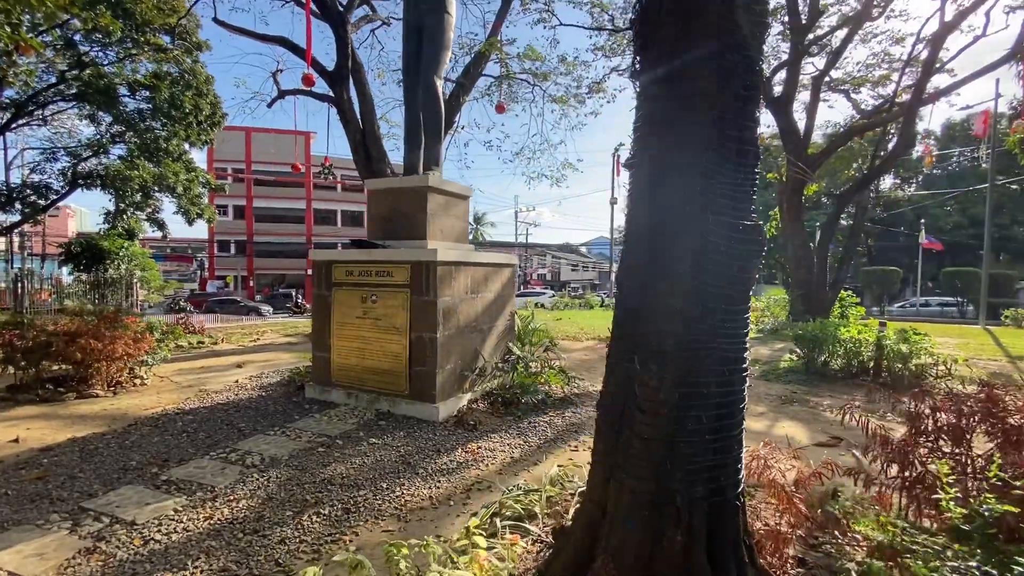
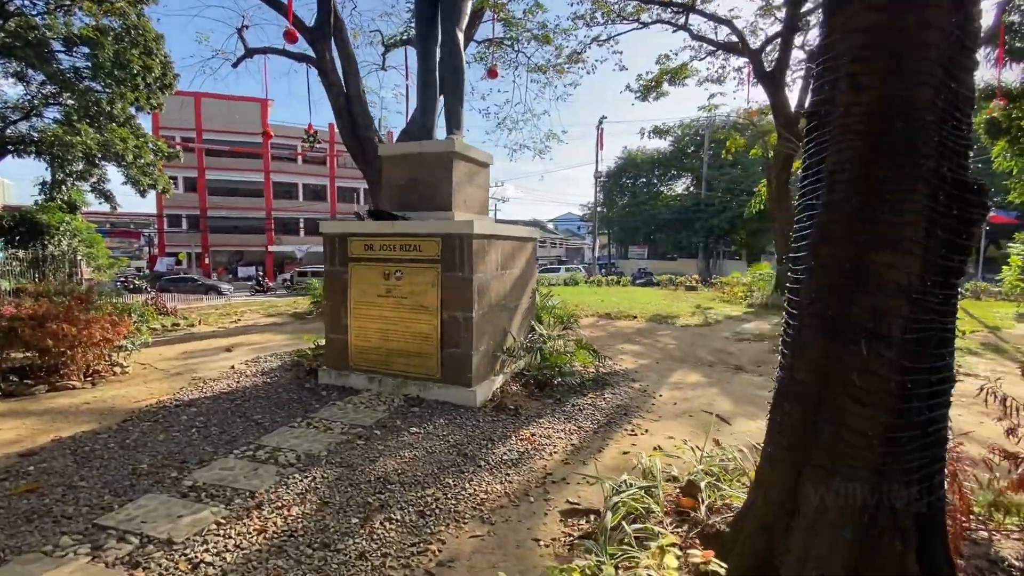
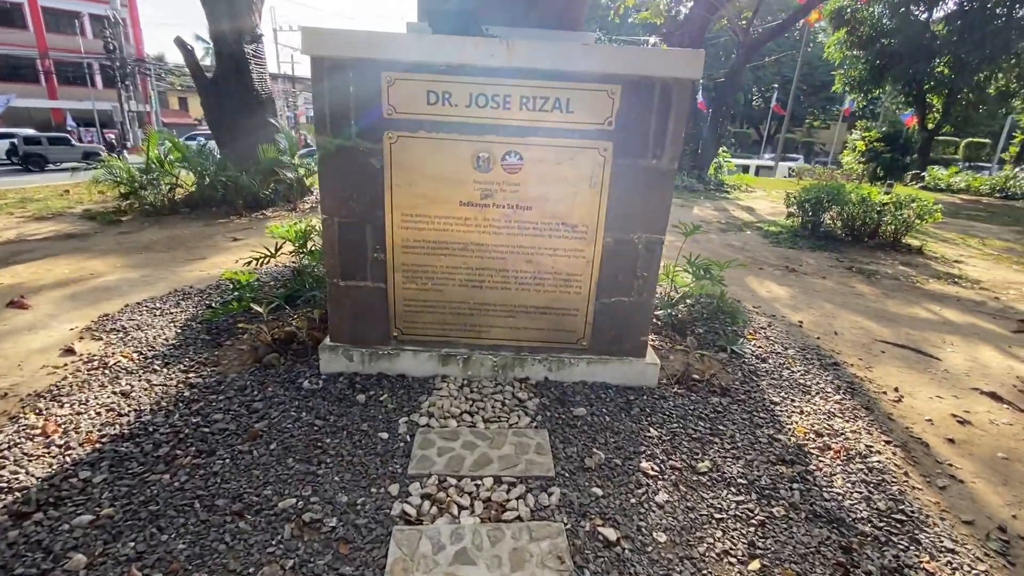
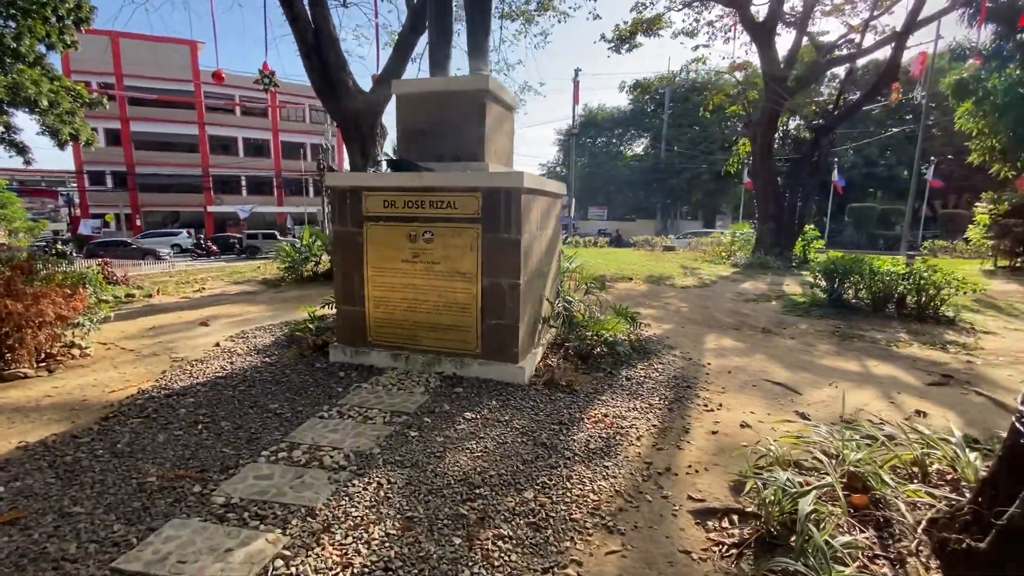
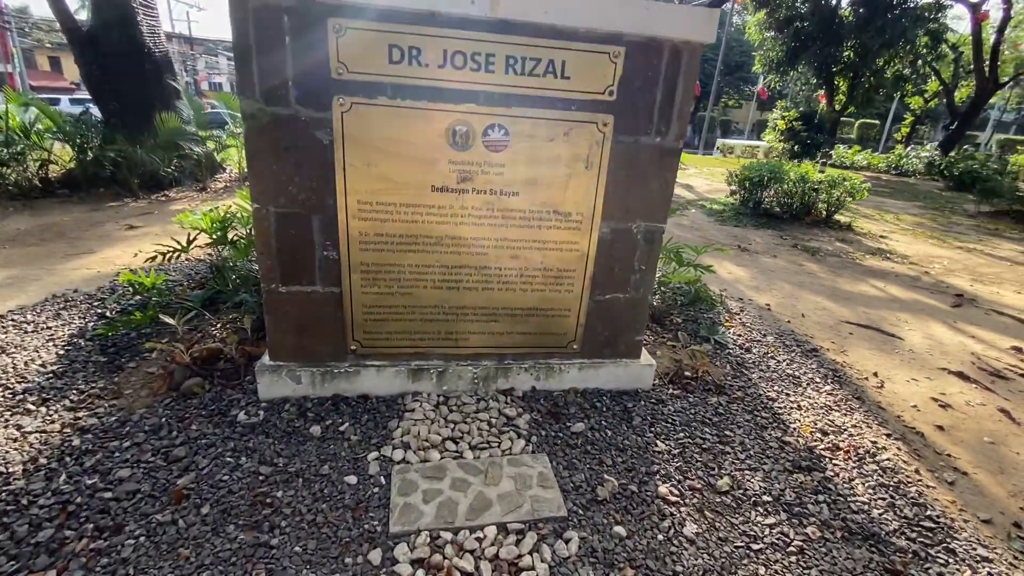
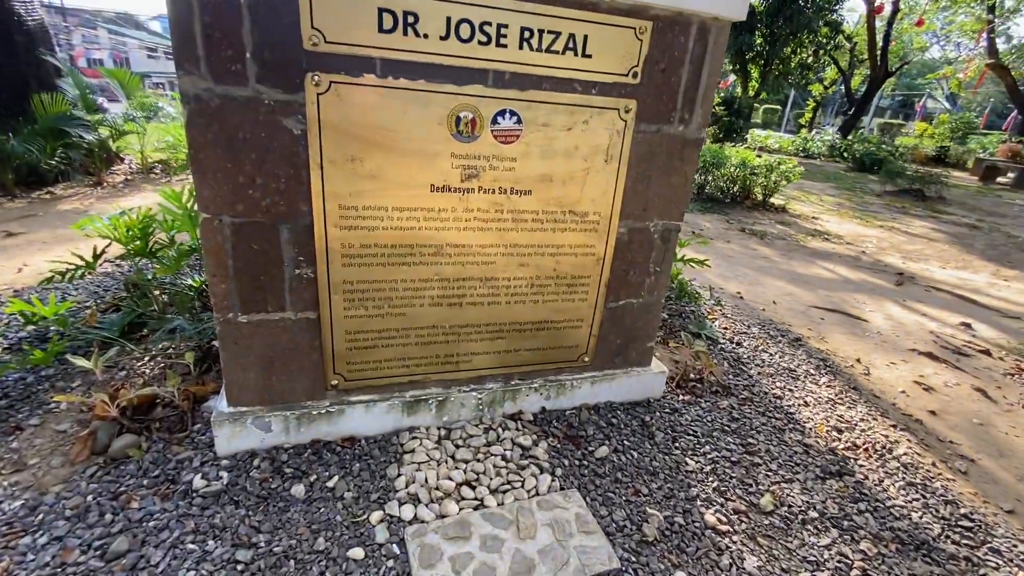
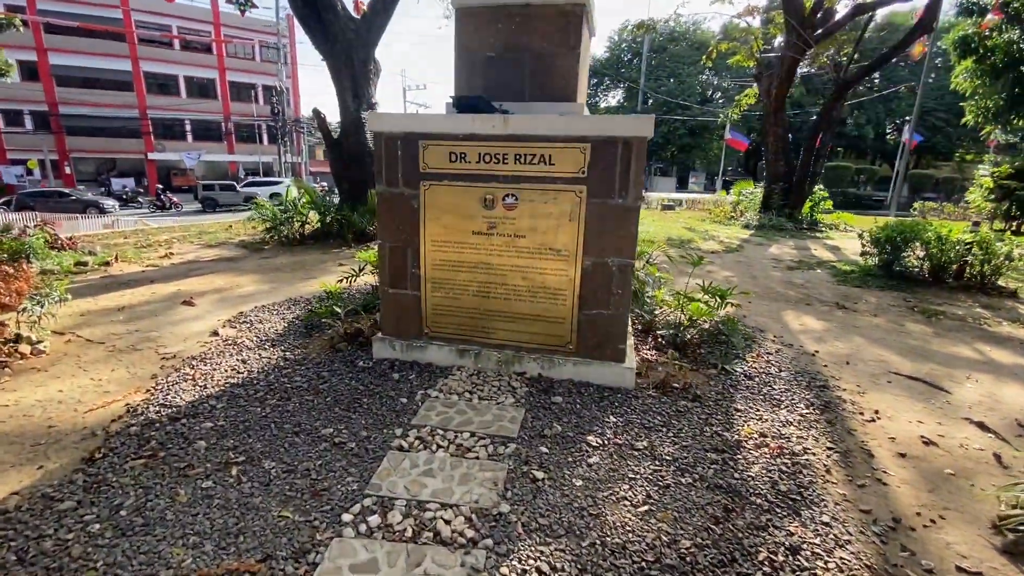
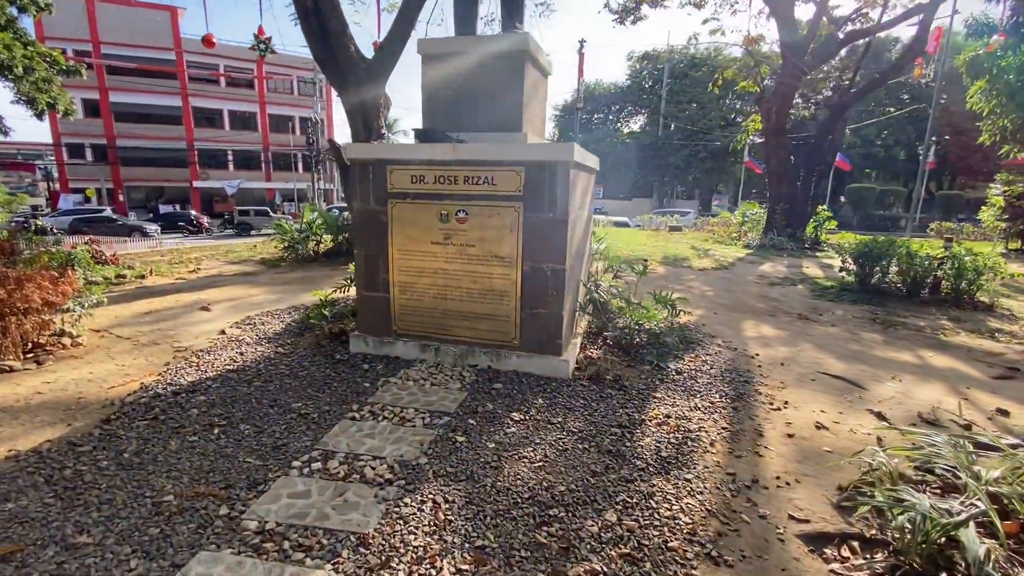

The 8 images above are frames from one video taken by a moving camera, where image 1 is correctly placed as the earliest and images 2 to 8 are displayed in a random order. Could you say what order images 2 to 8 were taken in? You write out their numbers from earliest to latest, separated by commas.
2, 4, 8, 7, 3, 5, 6
